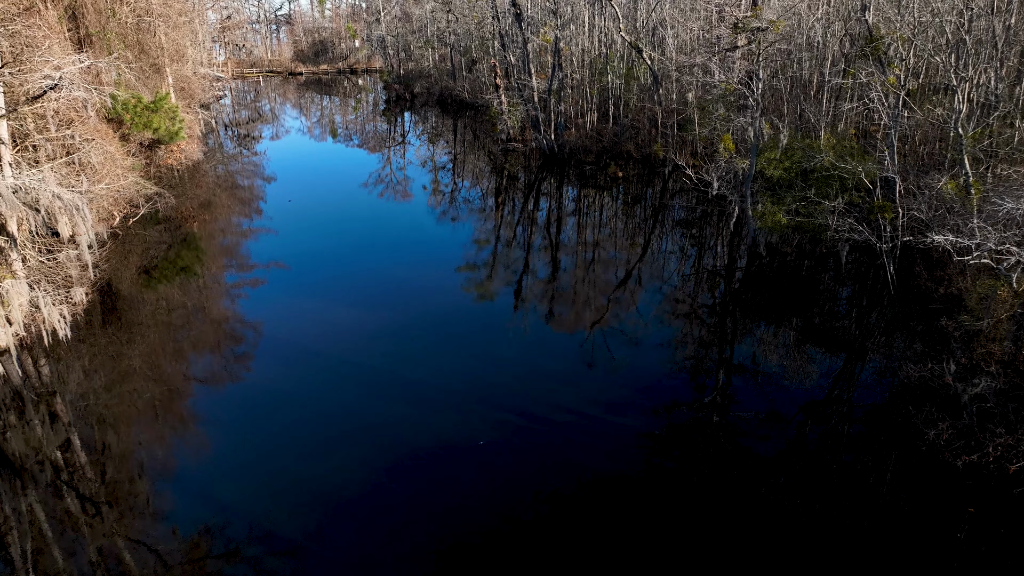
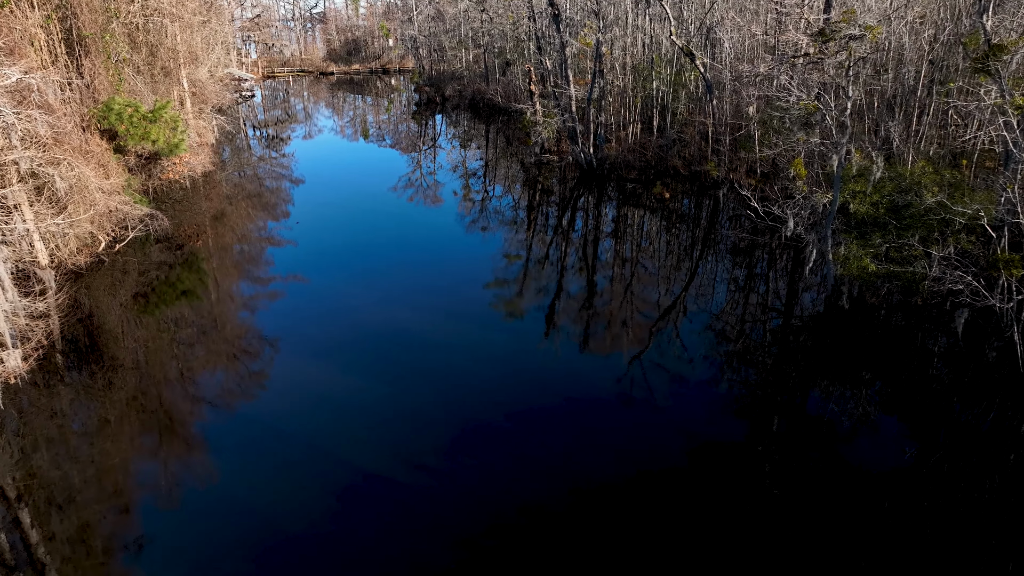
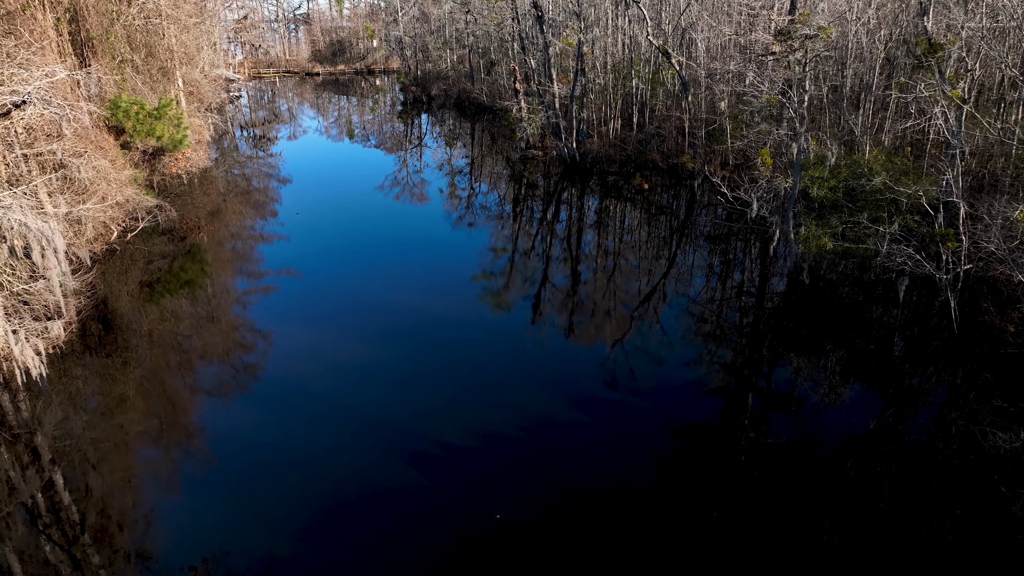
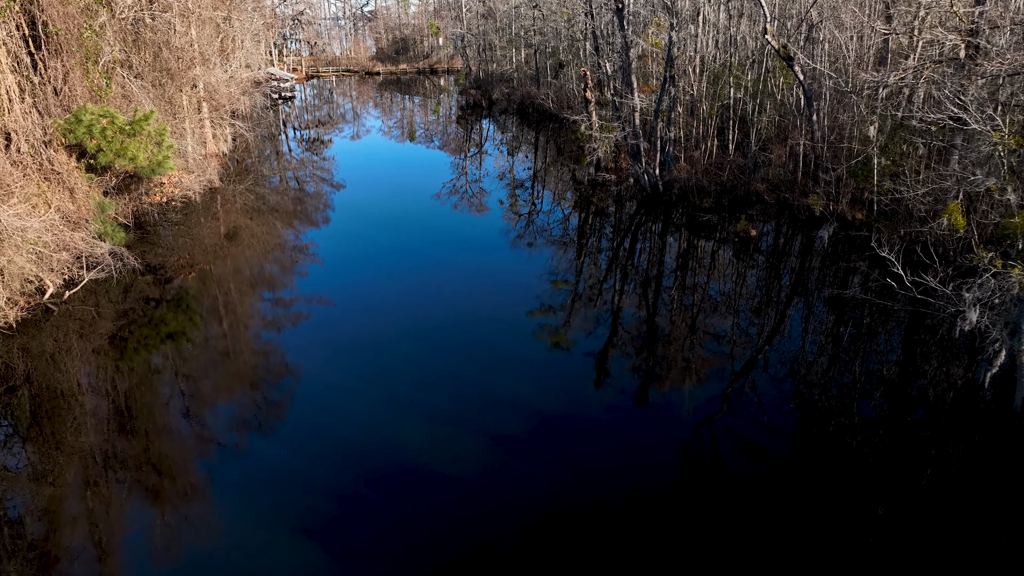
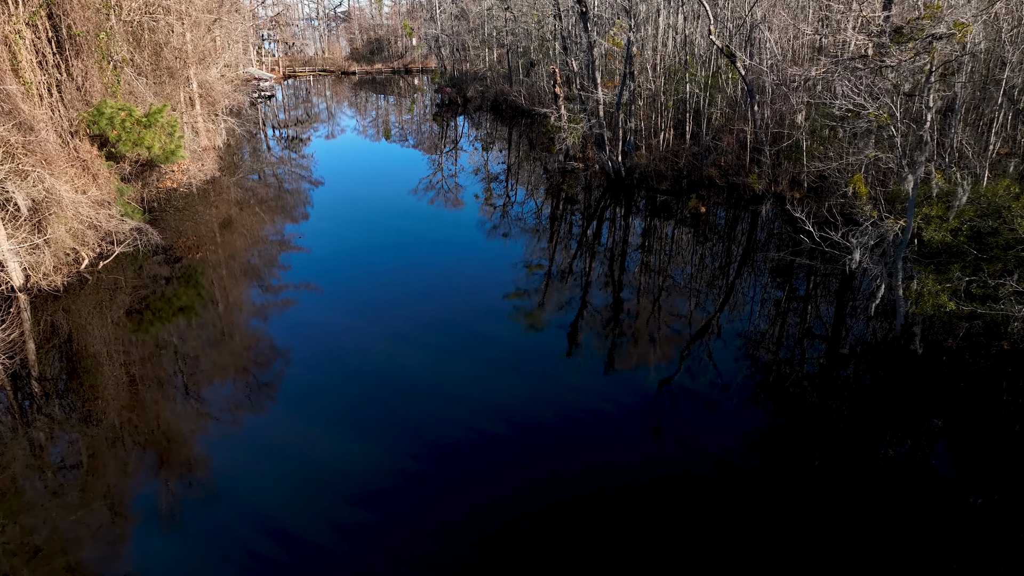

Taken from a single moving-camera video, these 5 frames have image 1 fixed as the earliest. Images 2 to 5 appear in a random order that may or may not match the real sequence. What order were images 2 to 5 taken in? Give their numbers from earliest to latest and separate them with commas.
3, 2, 5, 4
